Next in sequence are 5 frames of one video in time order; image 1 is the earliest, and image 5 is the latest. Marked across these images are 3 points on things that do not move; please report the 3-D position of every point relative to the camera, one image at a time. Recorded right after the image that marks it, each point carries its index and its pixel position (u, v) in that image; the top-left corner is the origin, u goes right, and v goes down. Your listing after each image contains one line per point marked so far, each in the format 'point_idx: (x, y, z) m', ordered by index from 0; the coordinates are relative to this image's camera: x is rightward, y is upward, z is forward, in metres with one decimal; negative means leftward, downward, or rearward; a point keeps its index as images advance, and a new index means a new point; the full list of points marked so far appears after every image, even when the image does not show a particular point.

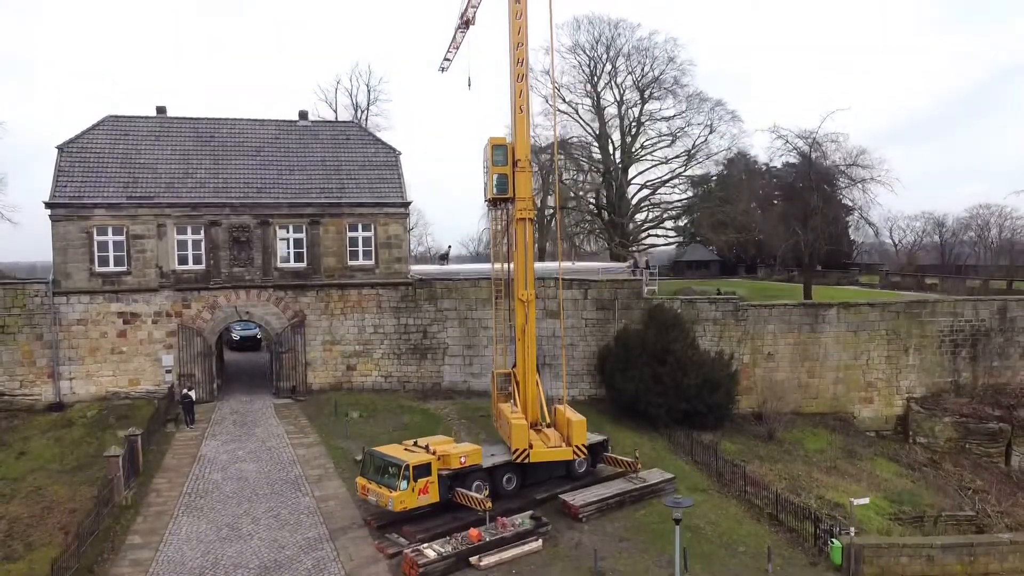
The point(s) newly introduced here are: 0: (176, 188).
0: (-8.2, +2.5, +17.8) m
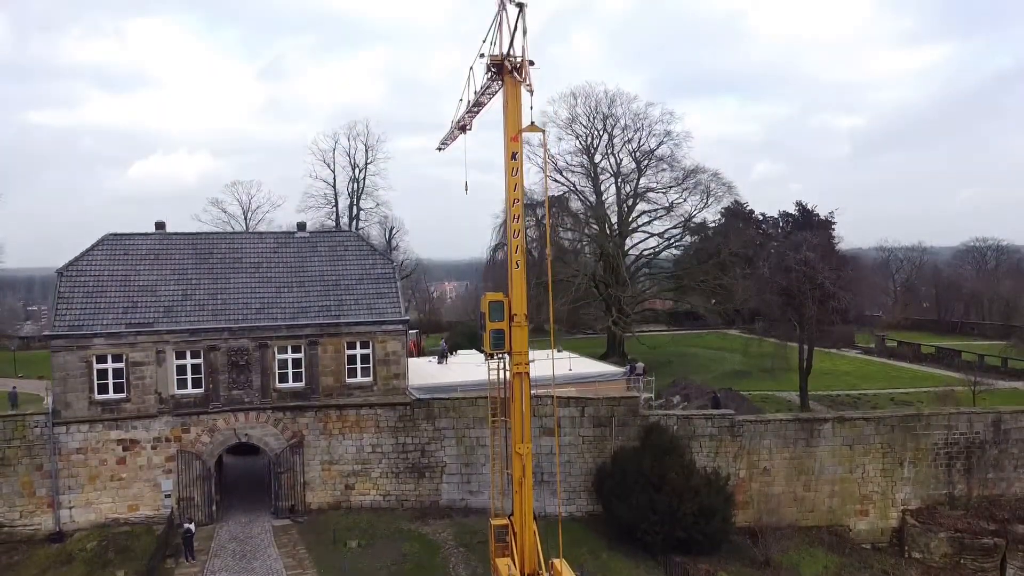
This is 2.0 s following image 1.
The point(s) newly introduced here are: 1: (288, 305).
0: (-8.3, -0.6, +18.0) m
1: (-5.8, -0.4, +18.7) m
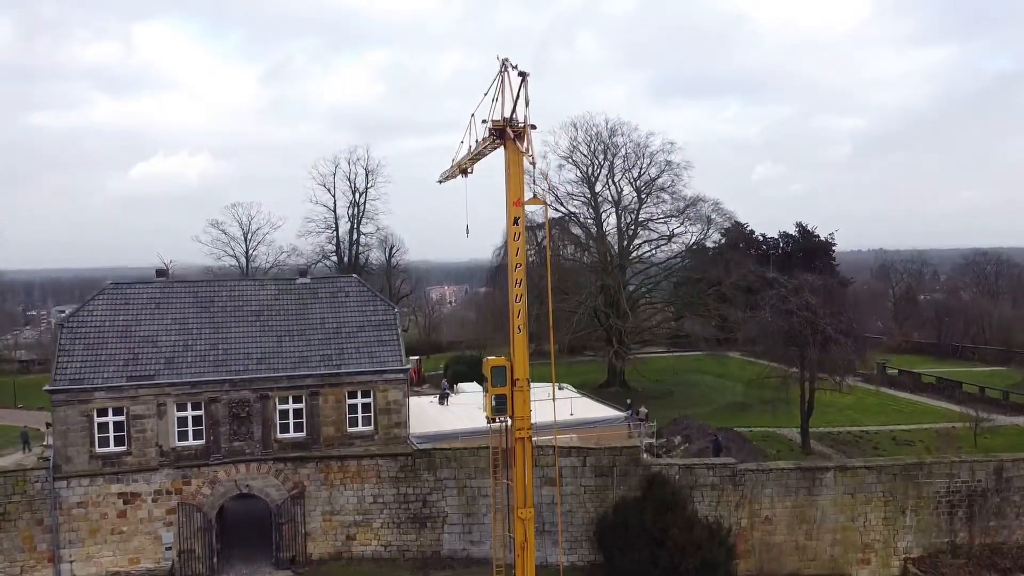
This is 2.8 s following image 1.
0: (-8.2, -1.9, +17.9) m
1: (-5.7, -1.7, +18.7) m
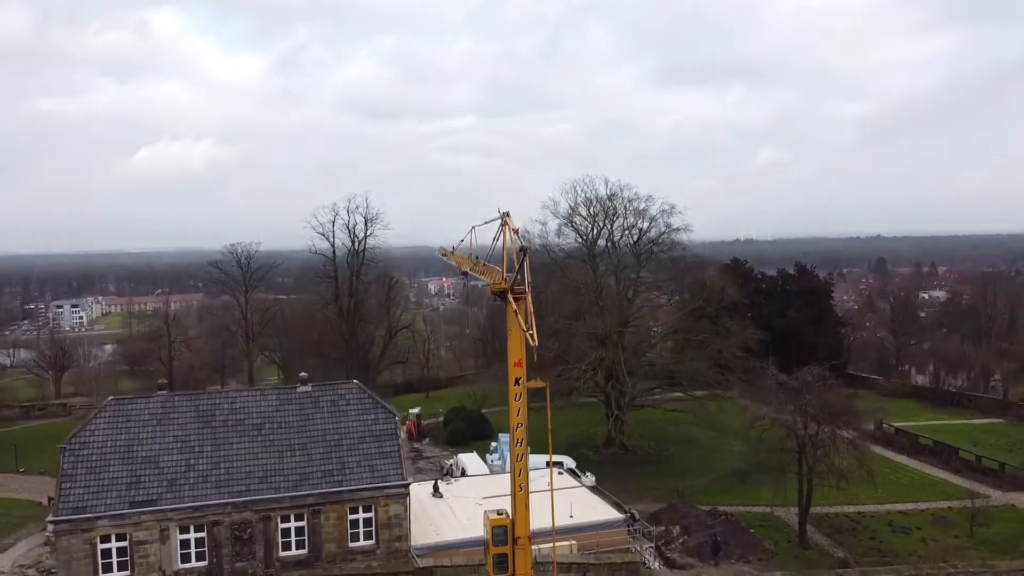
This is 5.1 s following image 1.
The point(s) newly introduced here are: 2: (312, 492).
0: (-8.2, -4.9, +18.0) m
1: (-5.7, -4.7, +18.8) m
2: (-5.0, -5.2, +18.5) m
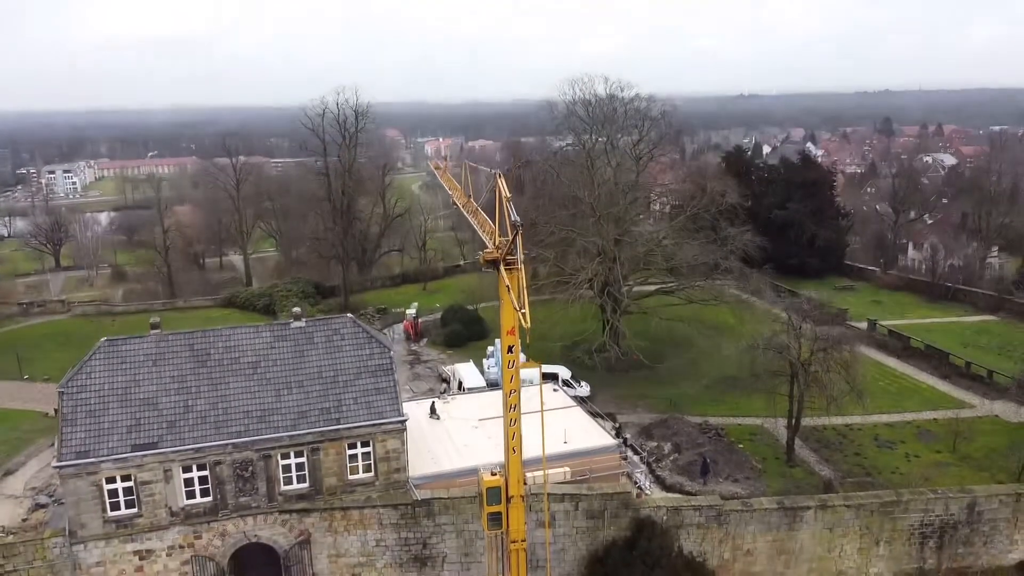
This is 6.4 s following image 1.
0: (-8.4, -3.5, +18.2) m
1: (-5.8, -3.2, +19.0) m
2: (-5.2, -3.7, +18.7) m
